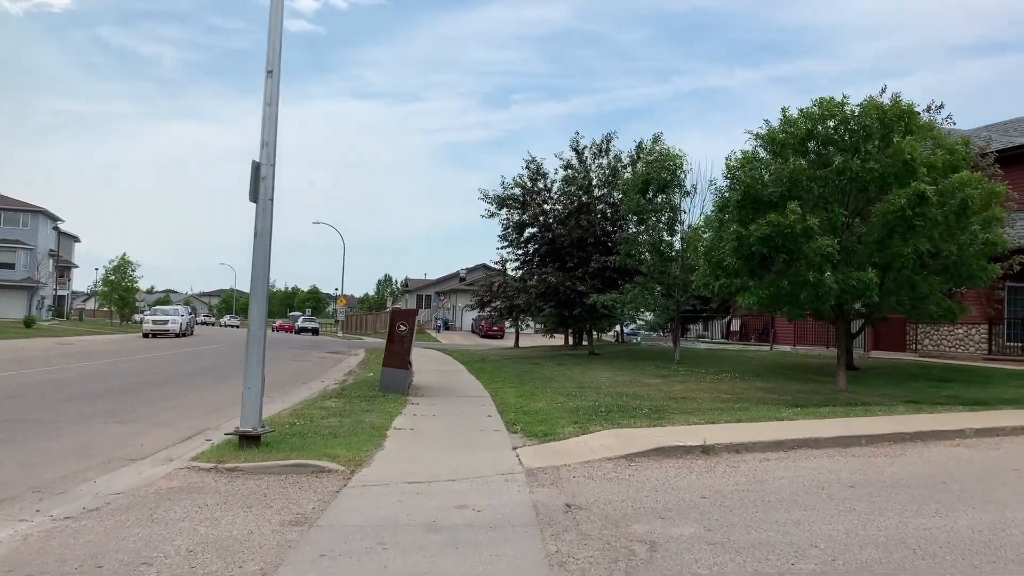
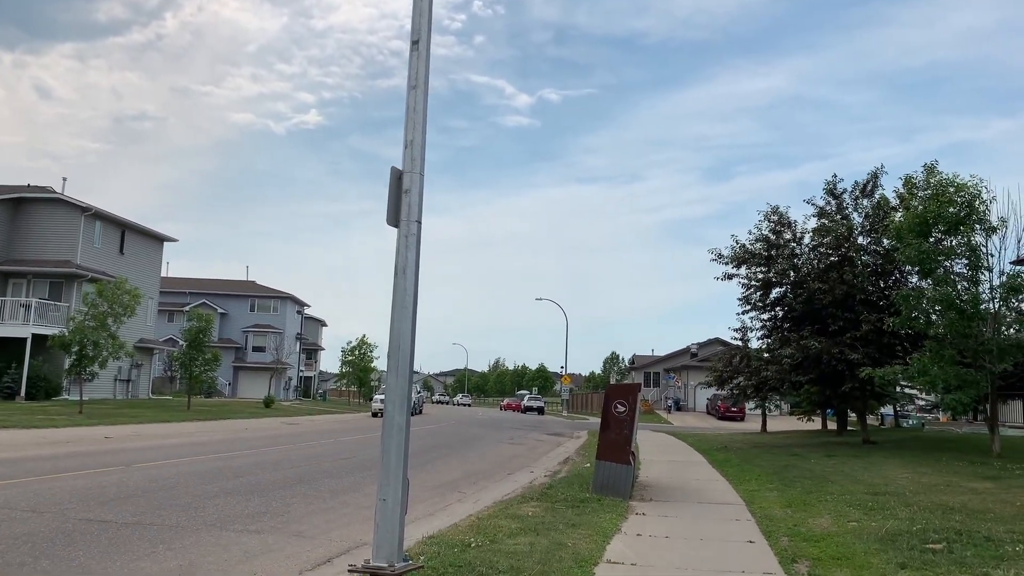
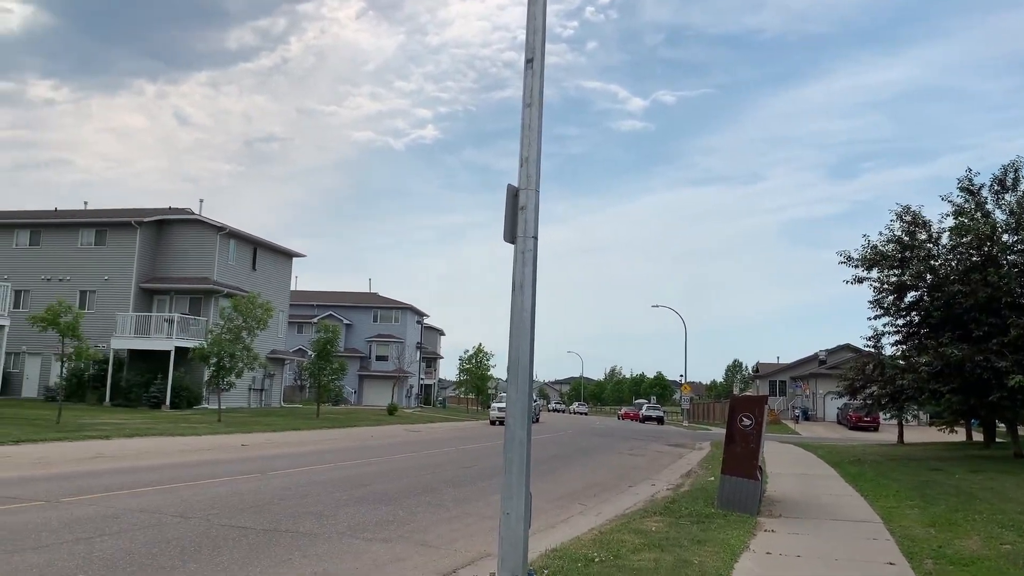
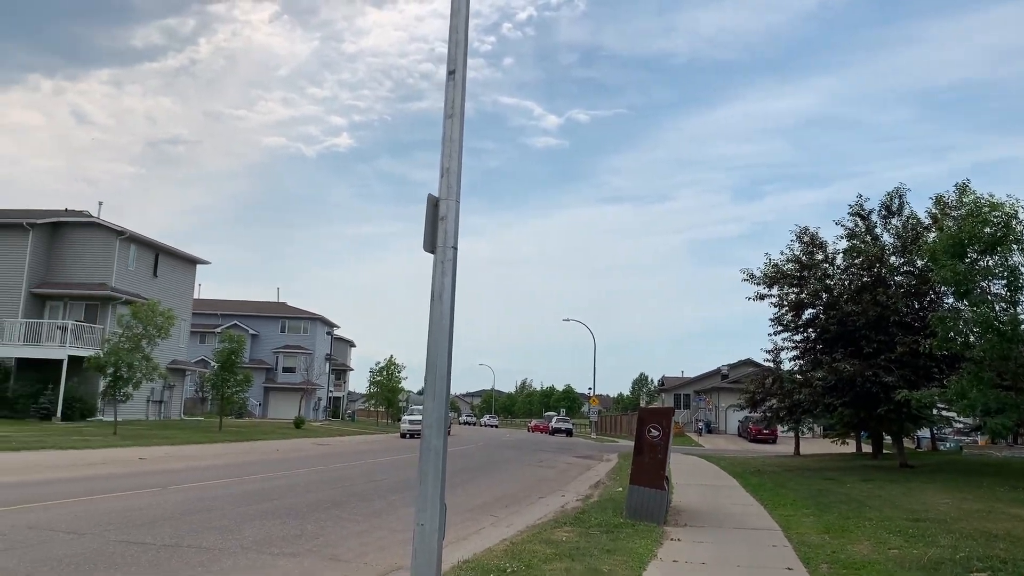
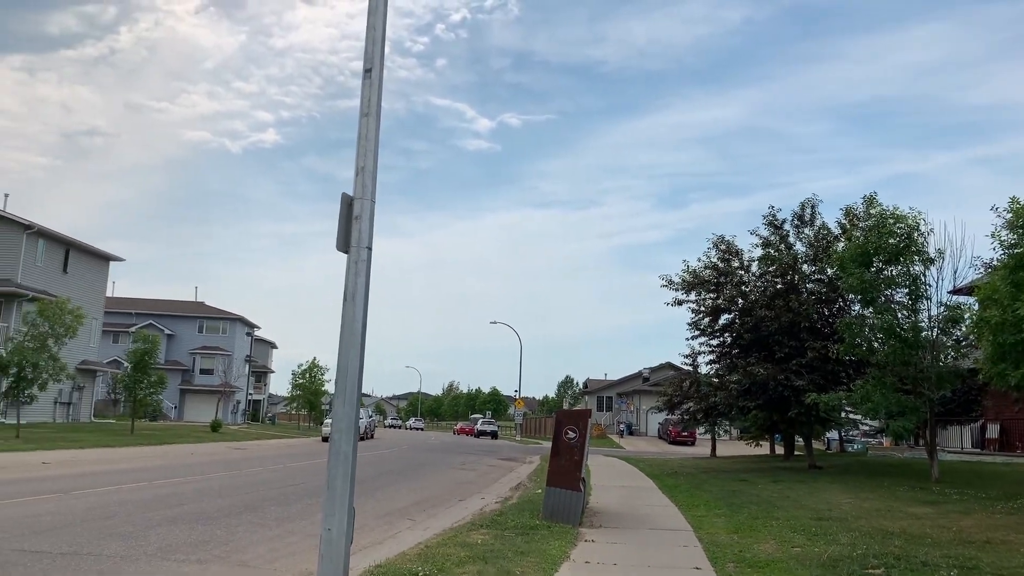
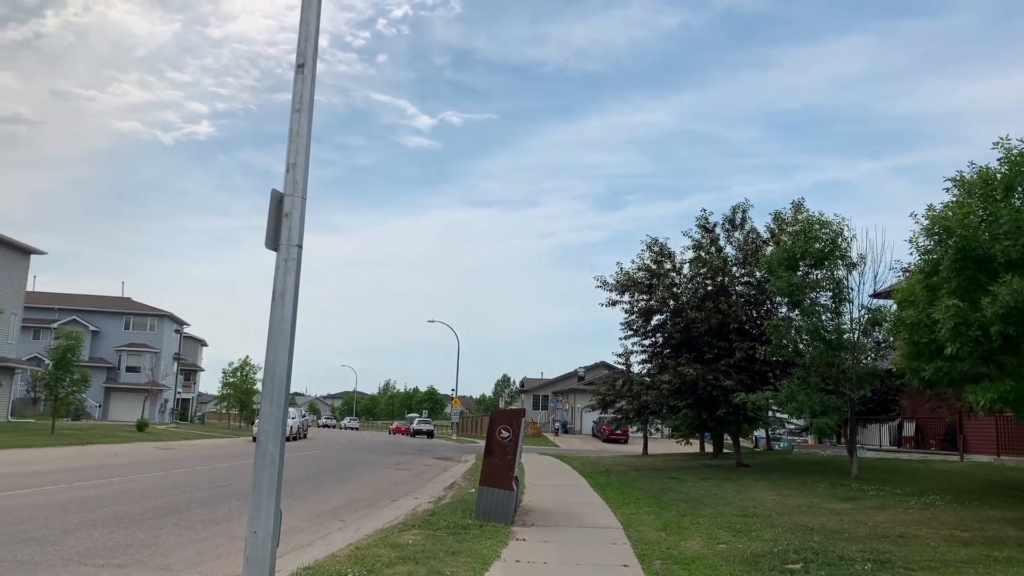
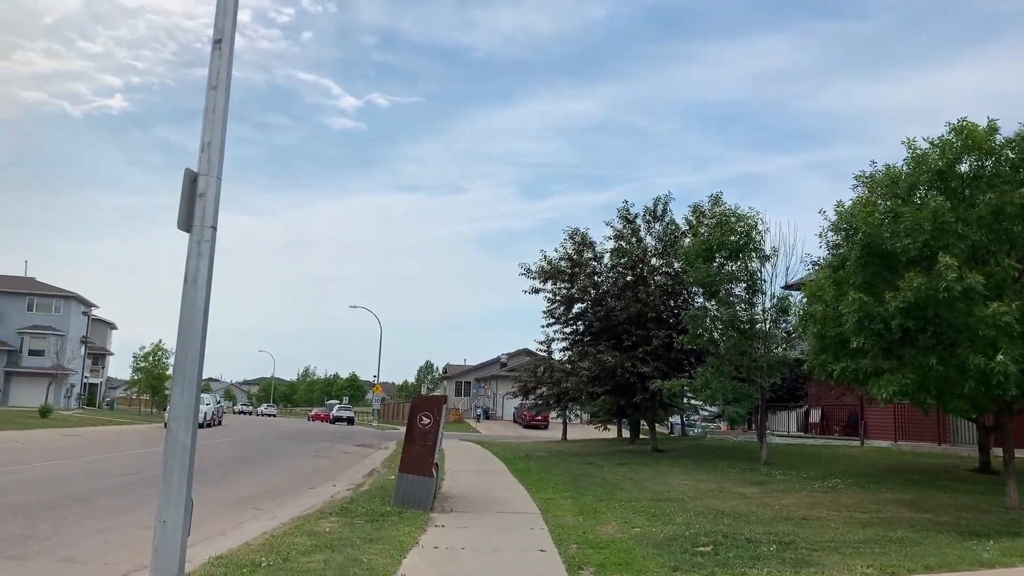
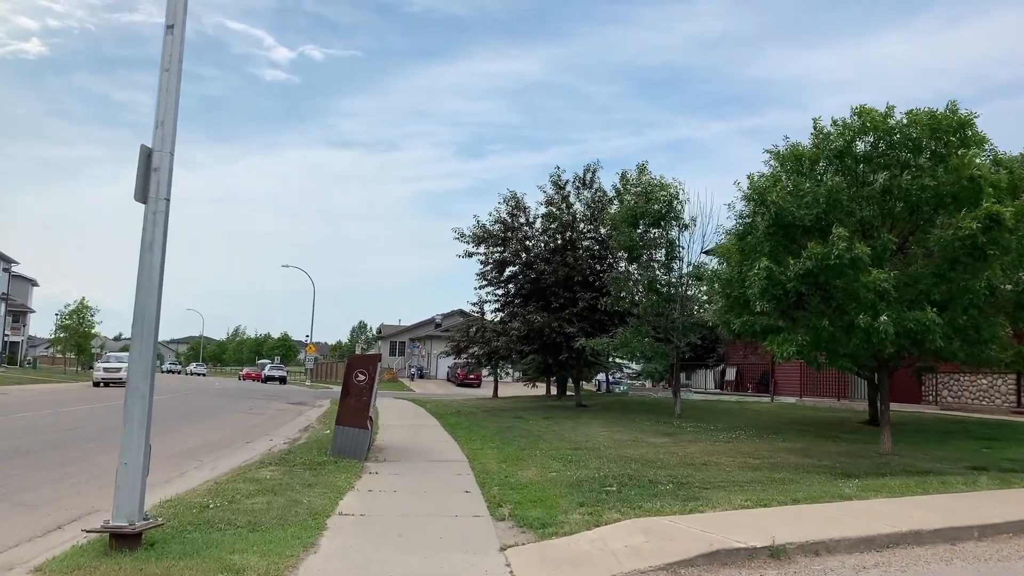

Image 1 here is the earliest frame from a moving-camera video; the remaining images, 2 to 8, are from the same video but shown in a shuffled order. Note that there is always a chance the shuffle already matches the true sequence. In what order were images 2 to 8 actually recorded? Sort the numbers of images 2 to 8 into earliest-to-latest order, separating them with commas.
8, 7, 6, 5, 4, 3, 2
